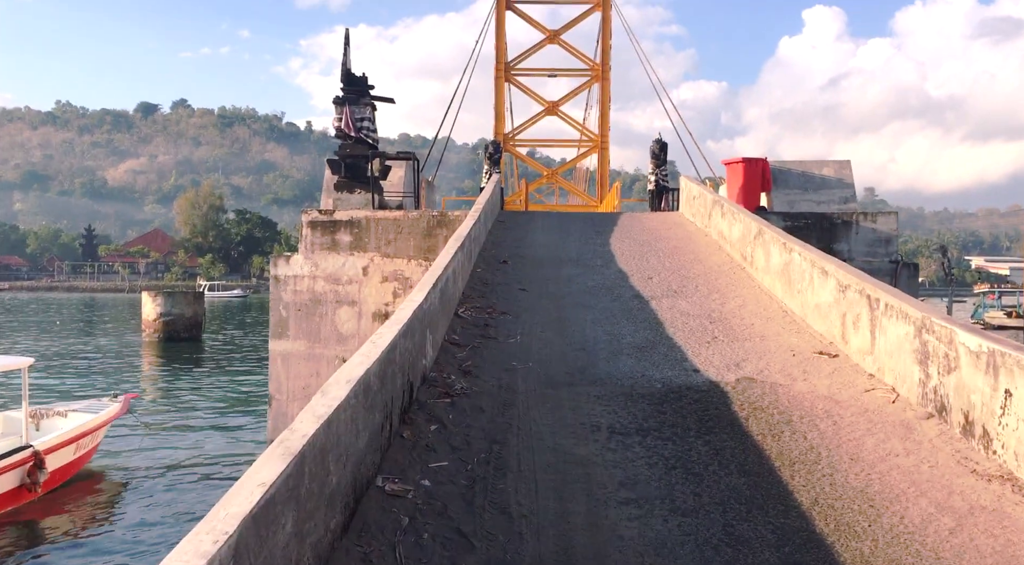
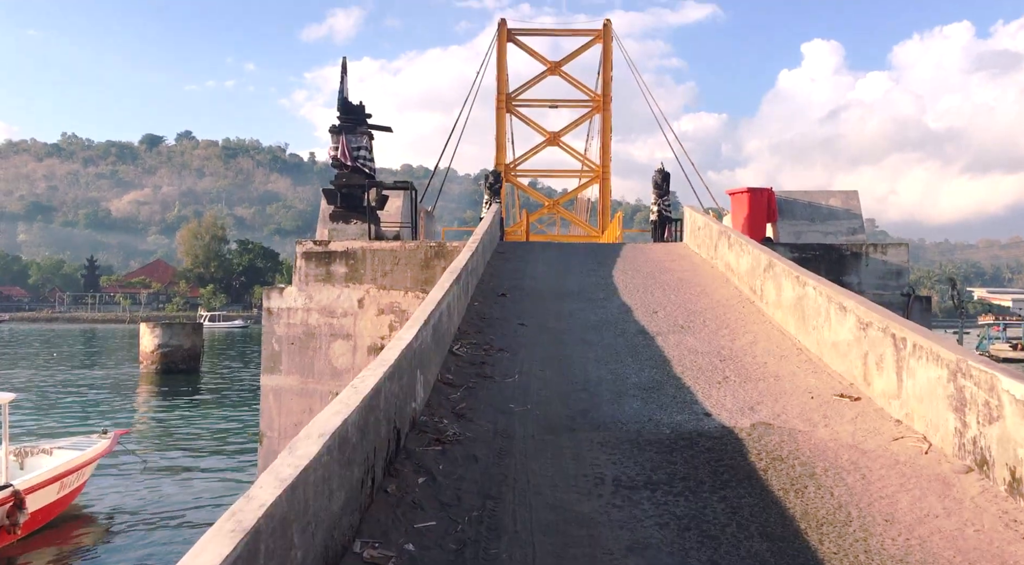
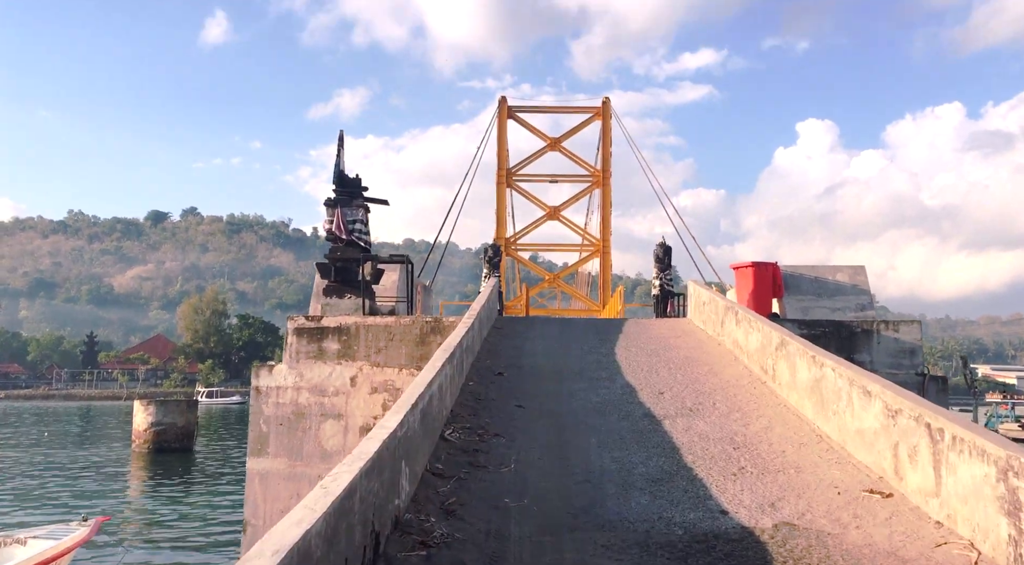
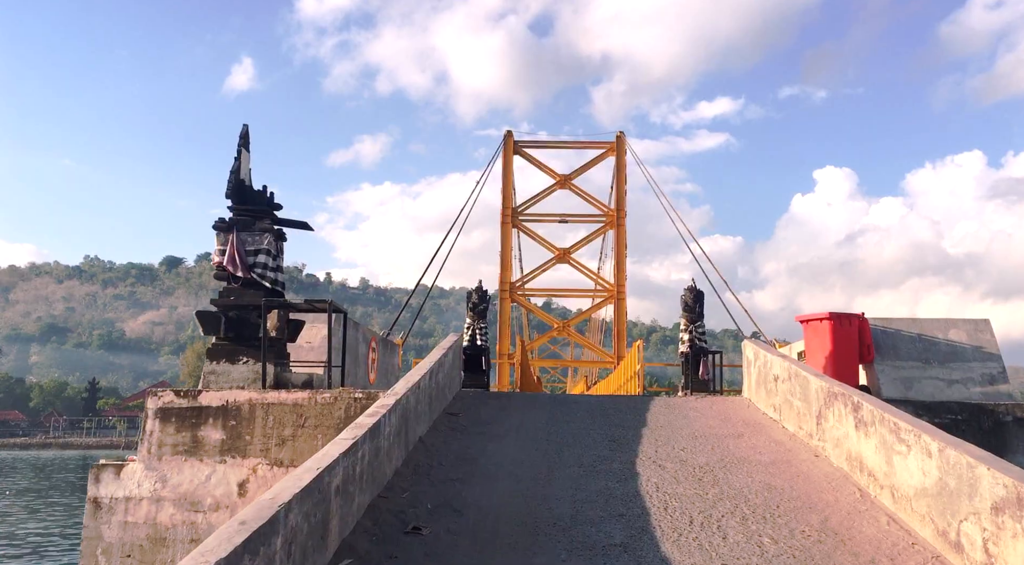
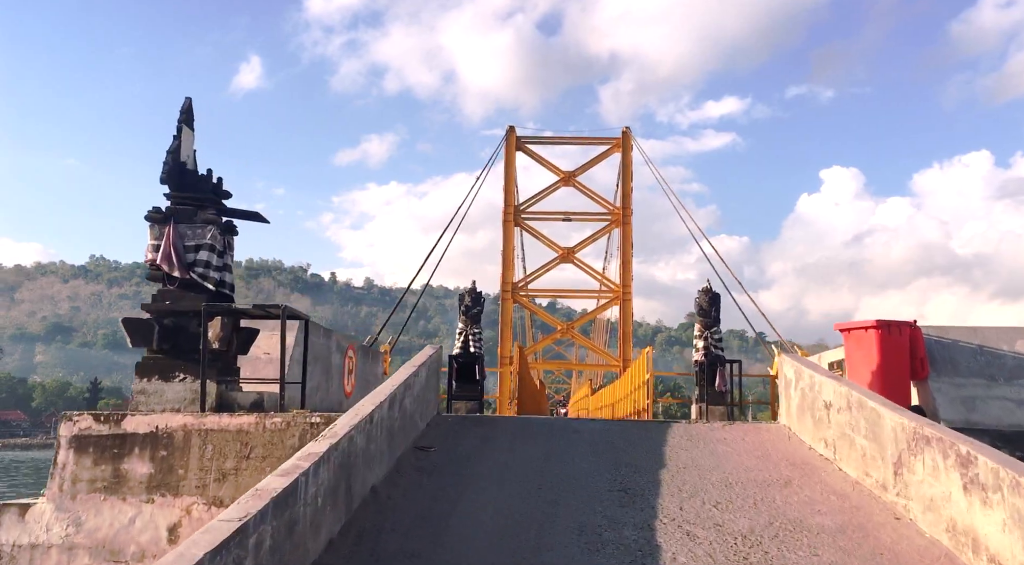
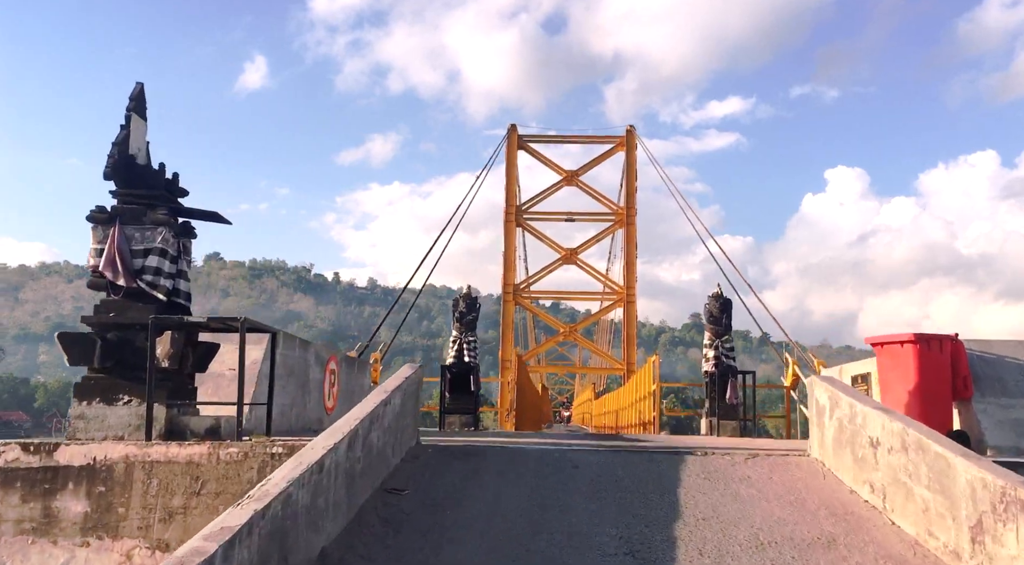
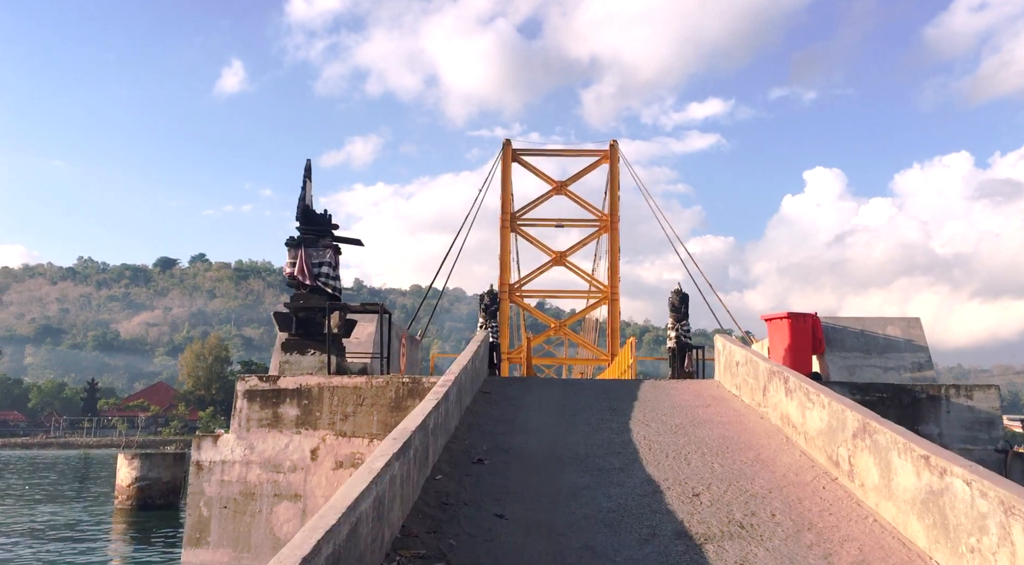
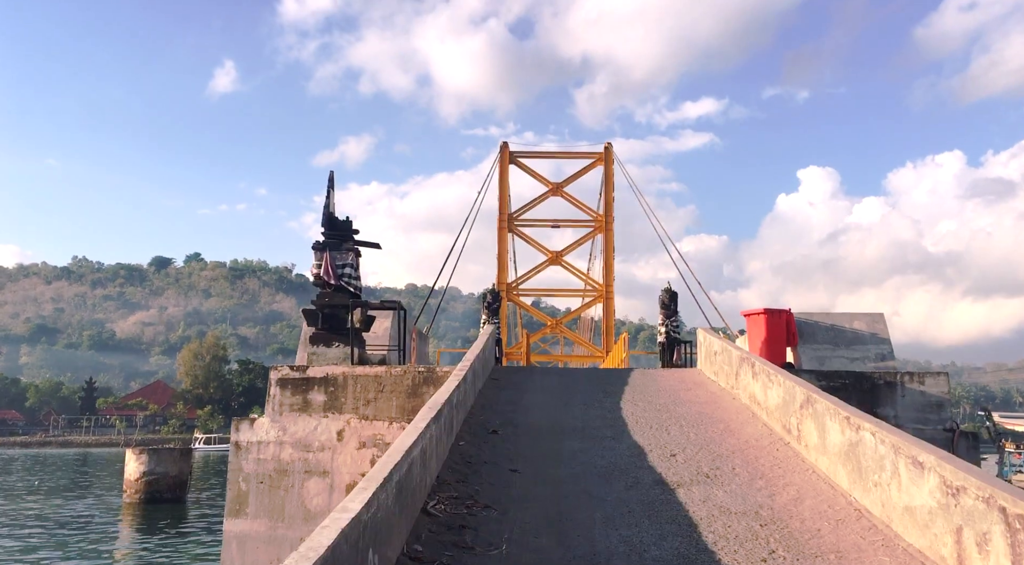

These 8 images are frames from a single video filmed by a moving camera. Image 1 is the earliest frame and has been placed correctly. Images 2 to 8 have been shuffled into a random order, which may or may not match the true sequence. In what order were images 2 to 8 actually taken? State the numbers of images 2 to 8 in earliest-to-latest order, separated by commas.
2, 3, 8, 7, 4, 5, 6
